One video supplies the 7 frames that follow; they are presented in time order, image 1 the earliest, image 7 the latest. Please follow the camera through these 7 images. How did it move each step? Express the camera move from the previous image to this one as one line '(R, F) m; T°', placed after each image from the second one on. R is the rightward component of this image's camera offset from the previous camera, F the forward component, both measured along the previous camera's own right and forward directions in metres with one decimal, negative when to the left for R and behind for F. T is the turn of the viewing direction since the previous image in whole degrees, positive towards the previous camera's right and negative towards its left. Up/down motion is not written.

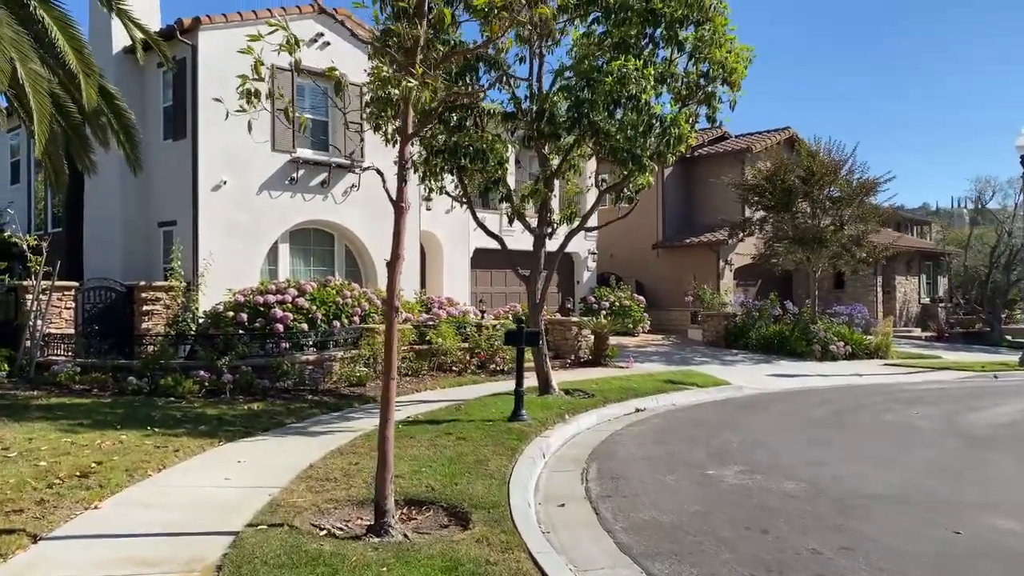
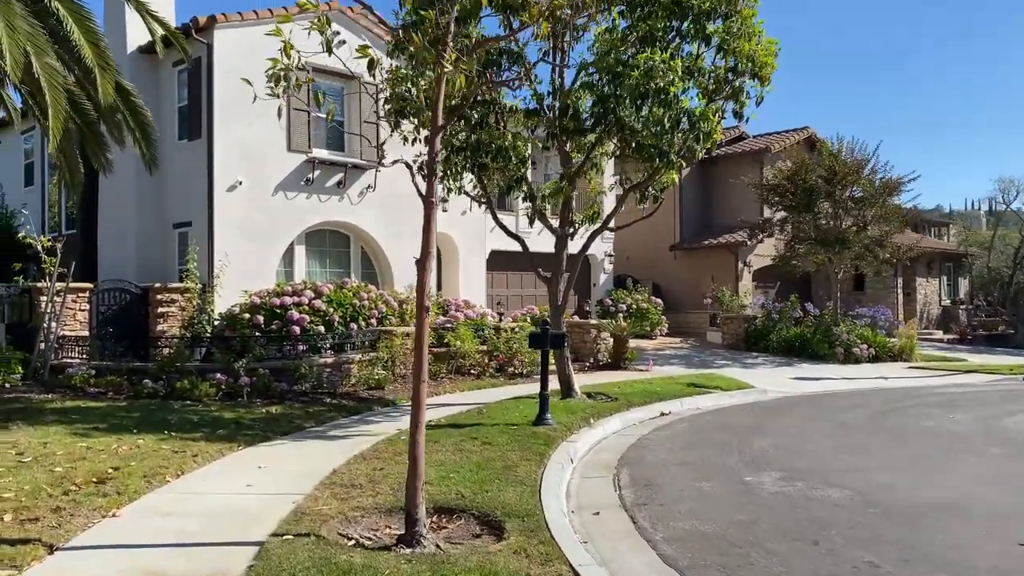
(-0.2, +0.3) m; -1°
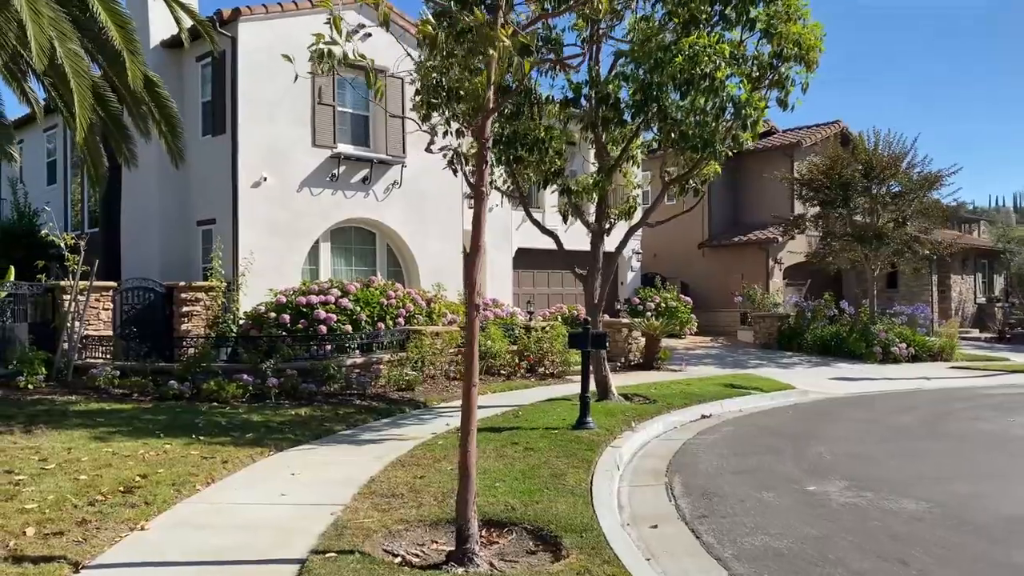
(-0.2, +0.4) m; -1°
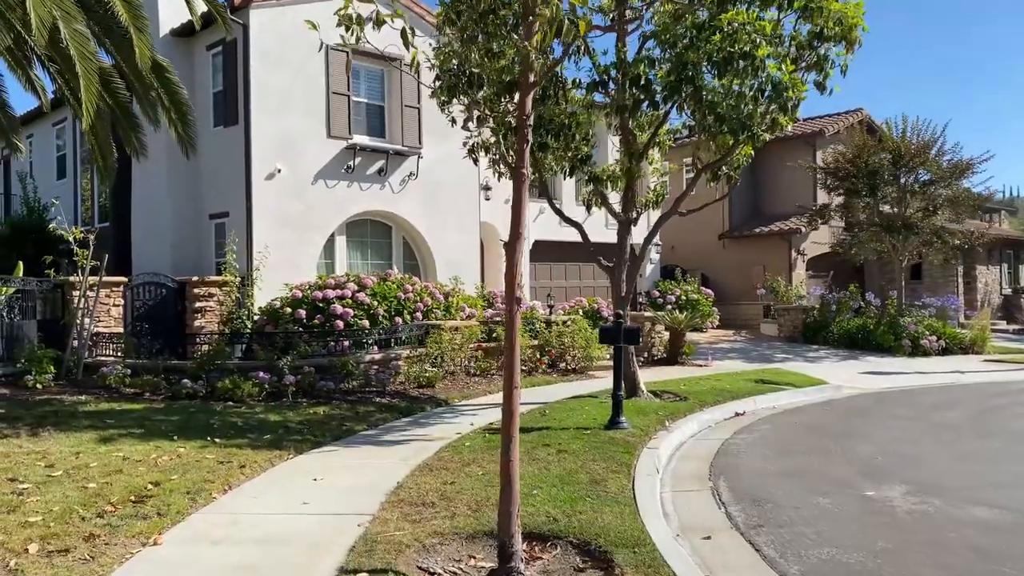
(-0.2, +0.5) m; -1°
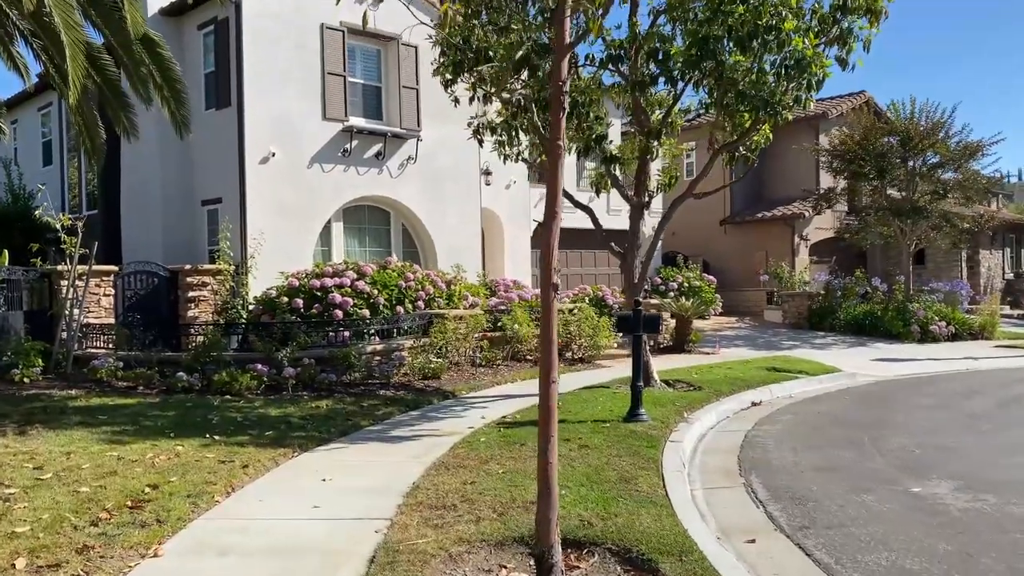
(-0.2, +0.5) m; +1°
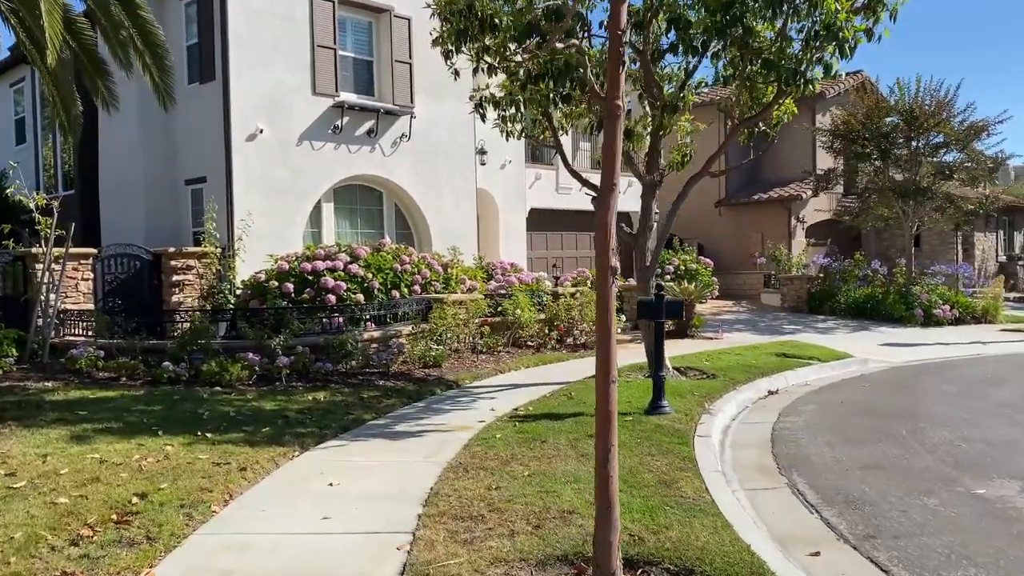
(-0.3, +0.6) m; +1°
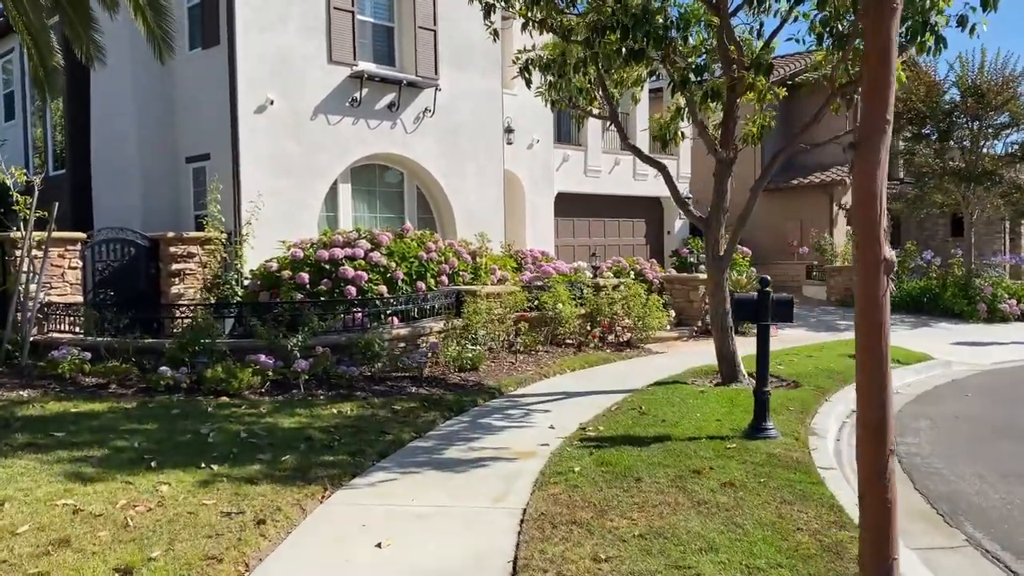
(-0.5, +1.5) m; 0°
